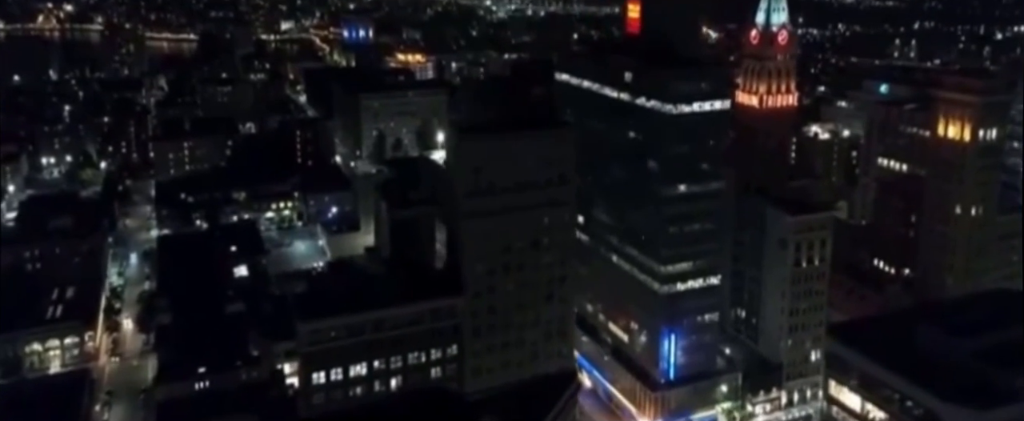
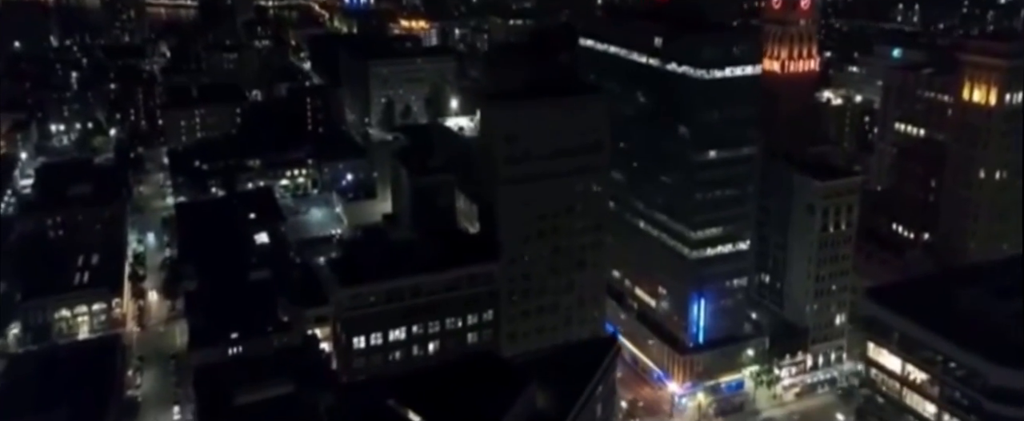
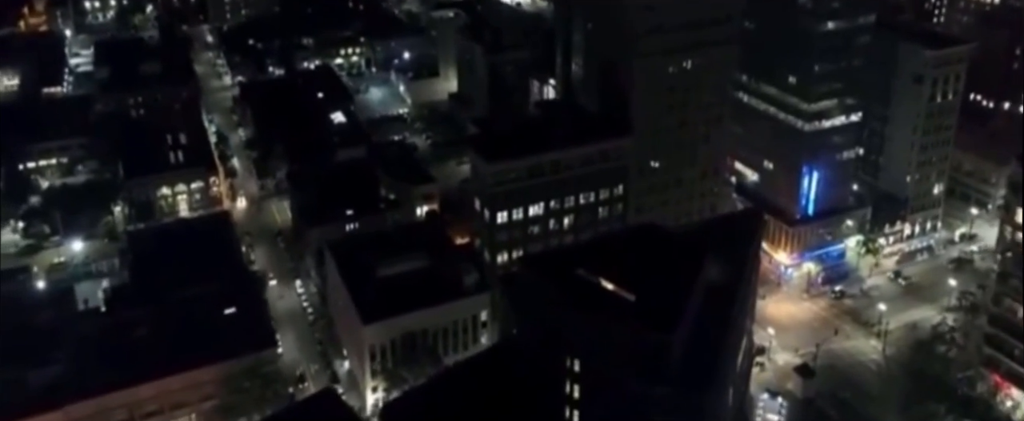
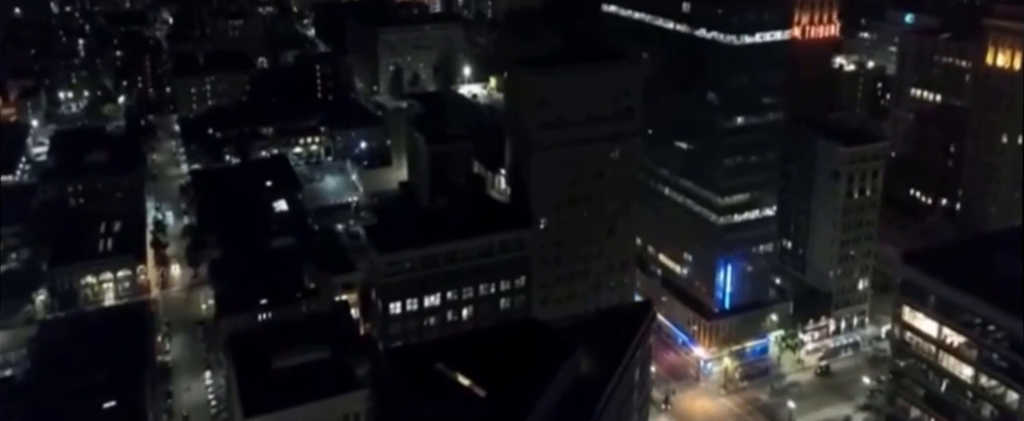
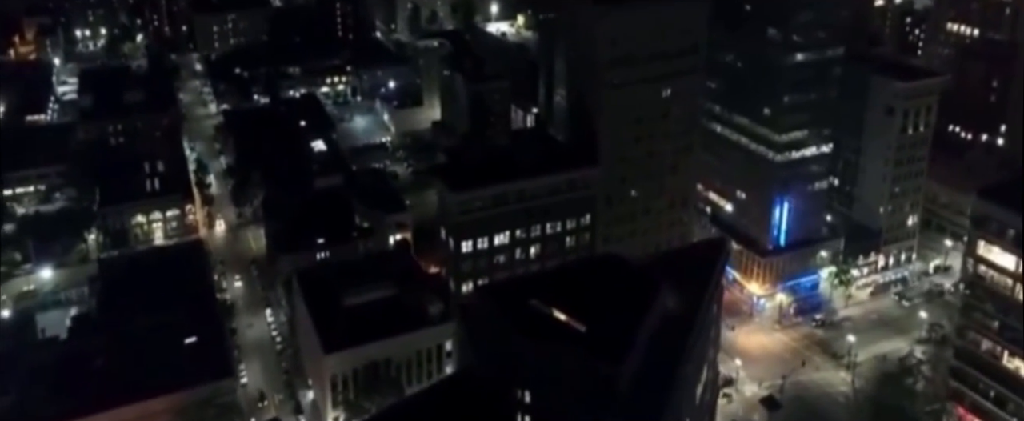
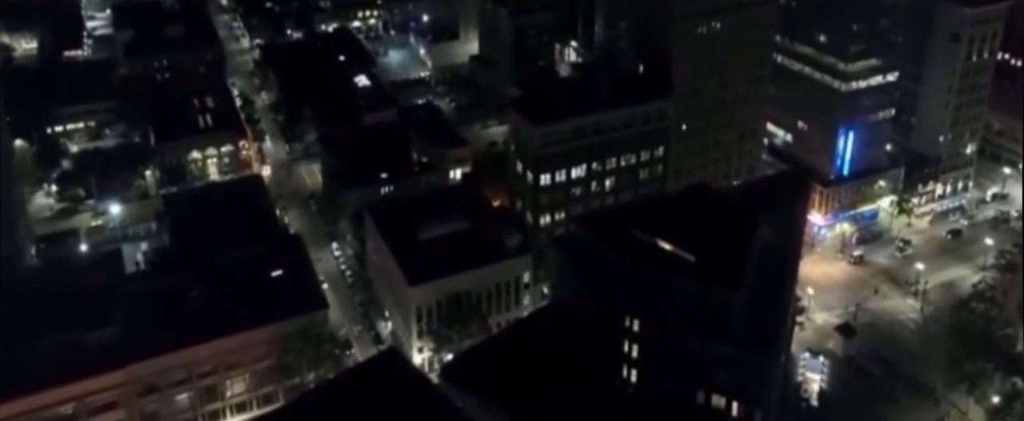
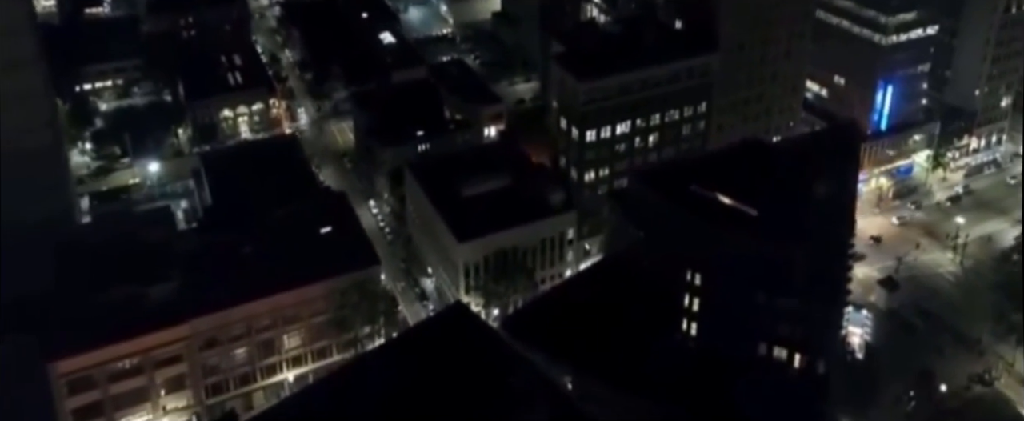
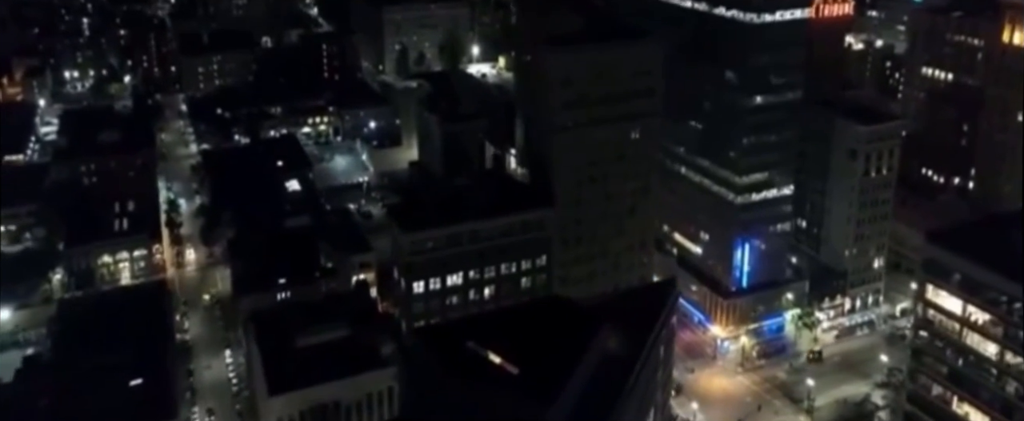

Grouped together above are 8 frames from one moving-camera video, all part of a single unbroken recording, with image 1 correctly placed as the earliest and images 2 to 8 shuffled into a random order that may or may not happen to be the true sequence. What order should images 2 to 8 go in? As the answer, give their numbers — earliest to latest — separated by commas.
2, 4, 8, 5, 3, 6, 7
